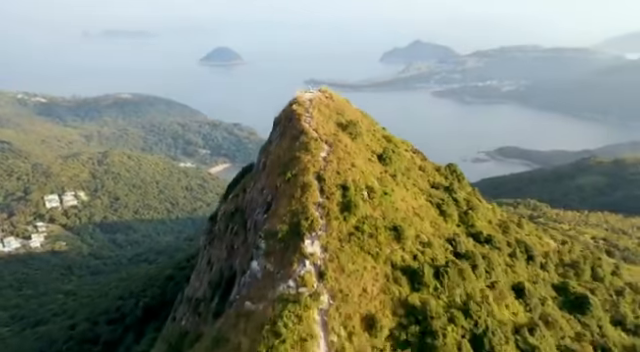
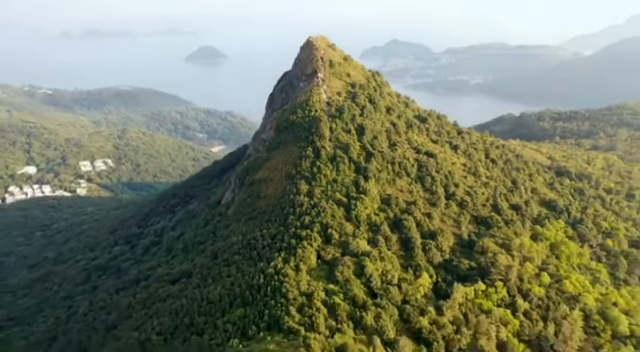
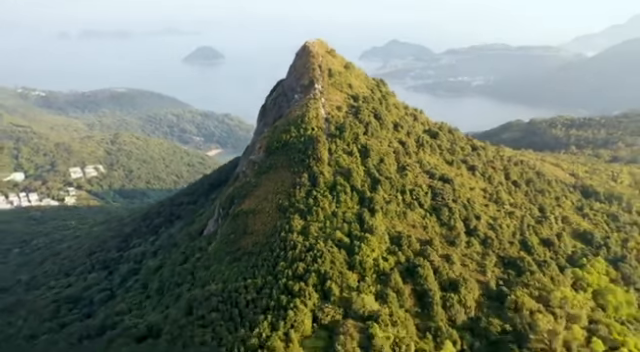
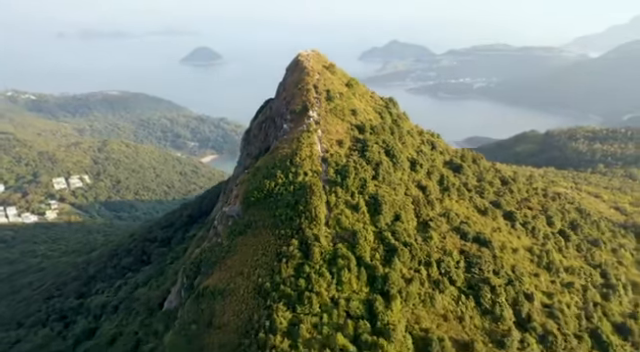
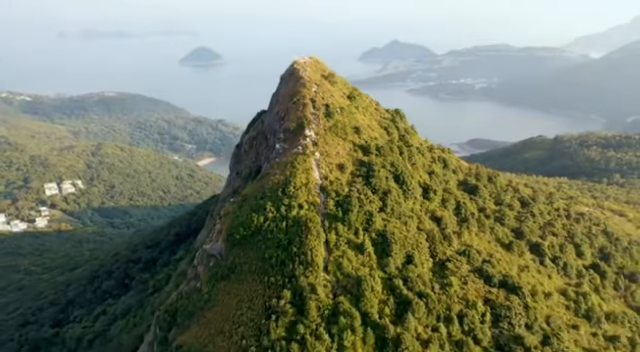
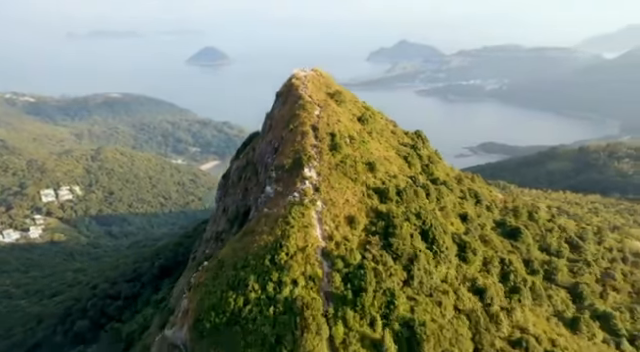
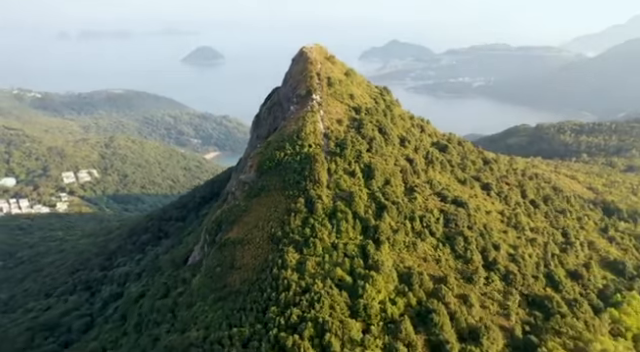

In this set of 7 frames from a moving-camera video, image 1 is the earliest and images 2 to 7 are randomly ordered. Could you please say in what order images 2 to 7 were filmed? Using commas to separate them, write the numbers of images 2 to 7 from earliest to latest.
6, 5, 4, 7, 3, 2
